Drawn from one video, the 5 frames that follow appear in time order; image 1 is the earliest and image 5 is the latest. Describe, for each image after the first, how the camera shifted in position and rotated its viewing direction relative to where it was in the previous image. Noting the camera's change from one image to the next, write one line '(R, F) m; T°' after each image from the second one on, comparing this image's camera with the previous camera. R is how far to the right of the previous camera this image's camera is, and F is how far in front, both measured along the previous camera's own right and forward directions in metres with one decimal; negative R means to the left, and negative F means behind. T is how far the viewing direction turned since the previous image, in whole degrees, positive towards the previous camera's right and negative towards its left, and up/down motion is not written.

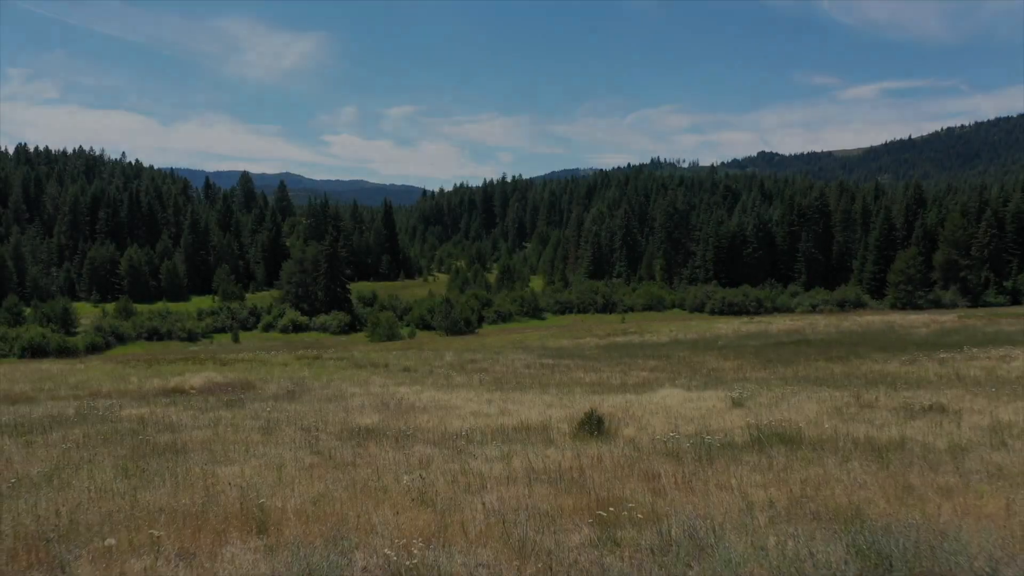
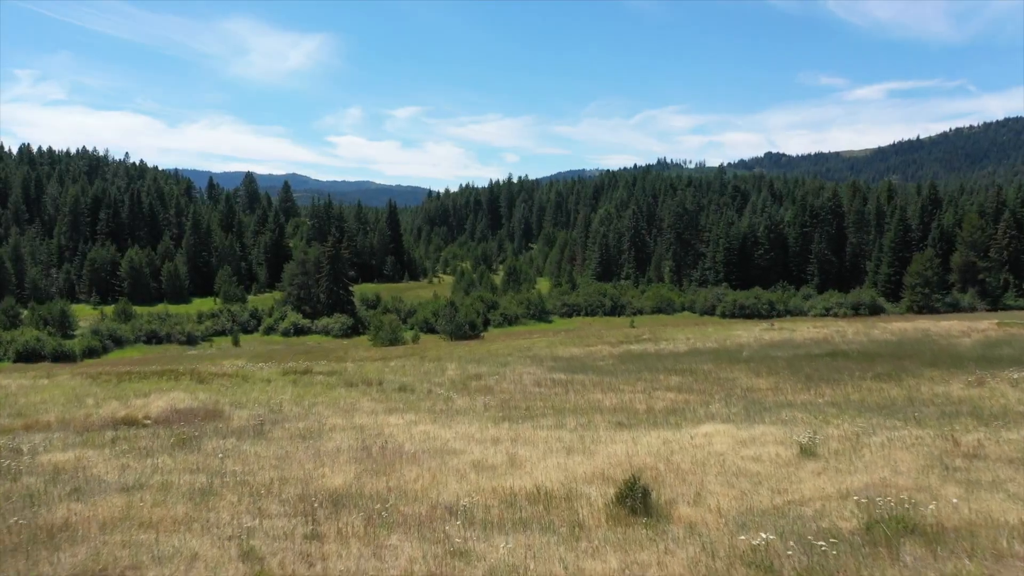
(-0.1, +2.5) m; 0°
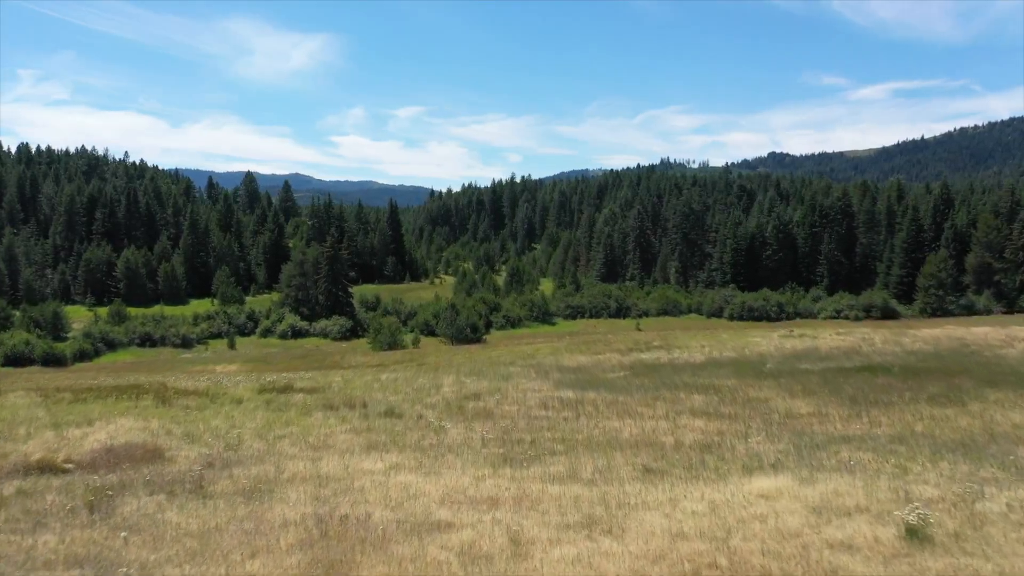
(0.0, +2.6) m; 0°
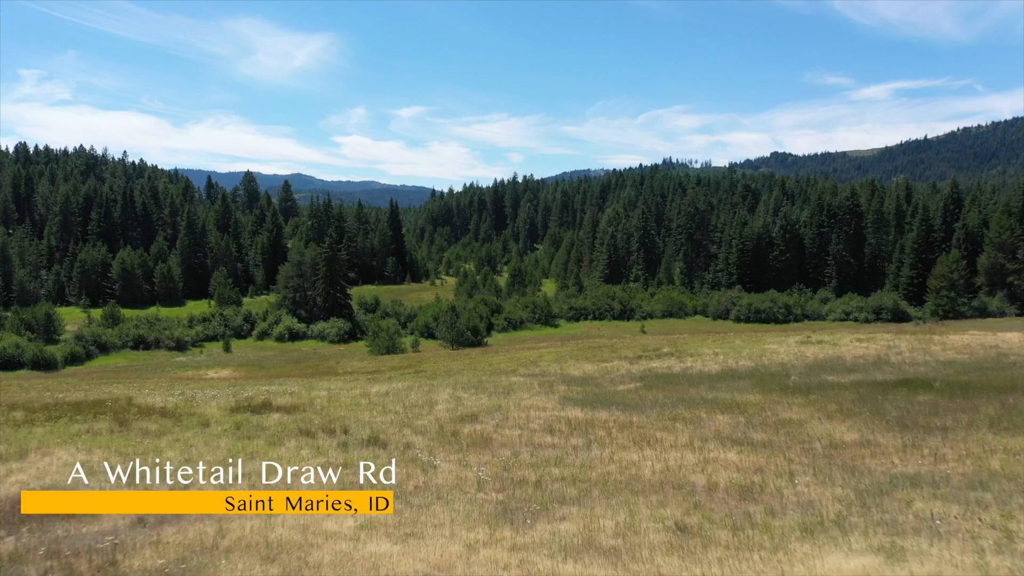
(0.0, +2.3) m; 0°
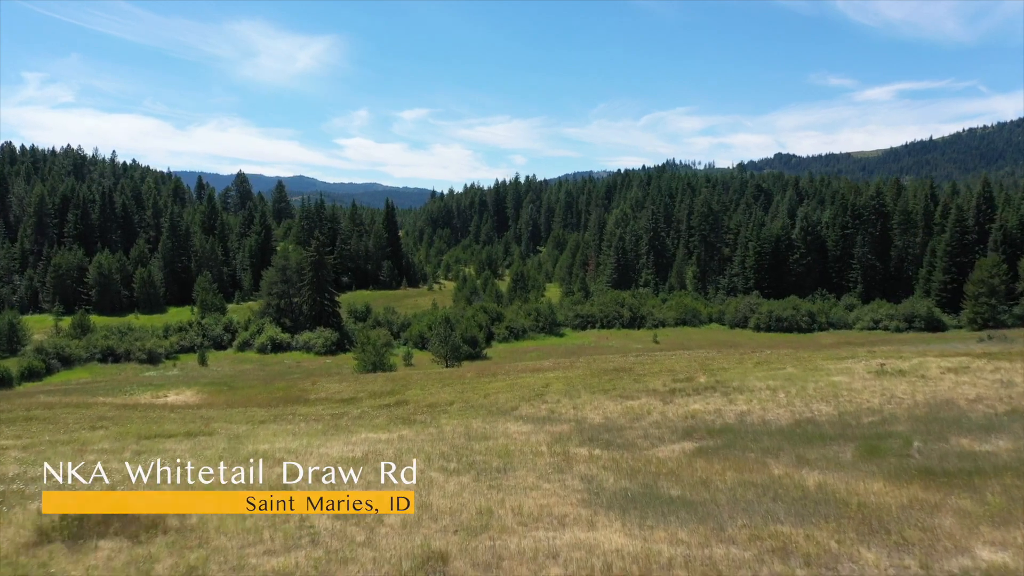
(+0.1, +8.1) m; 0°
